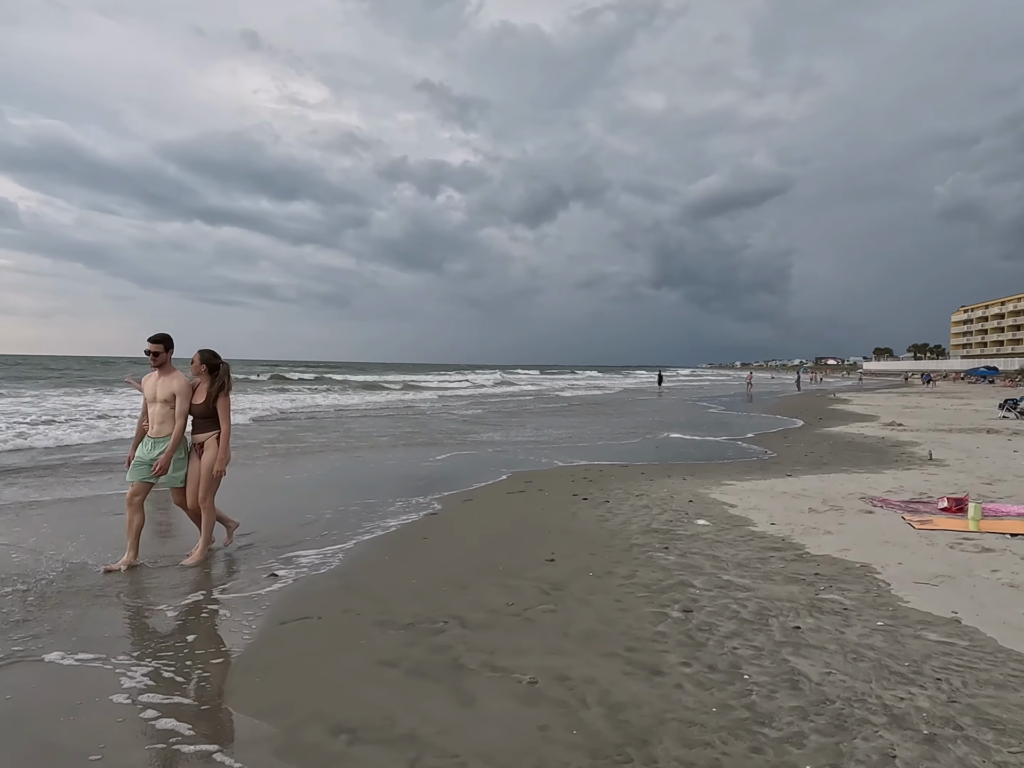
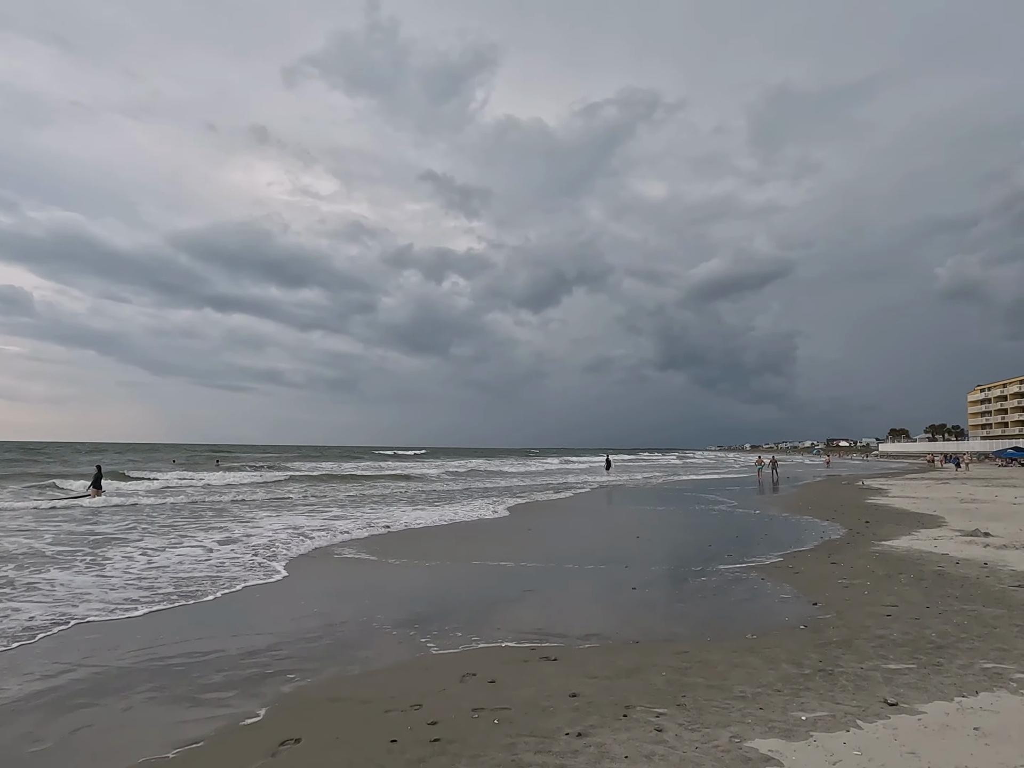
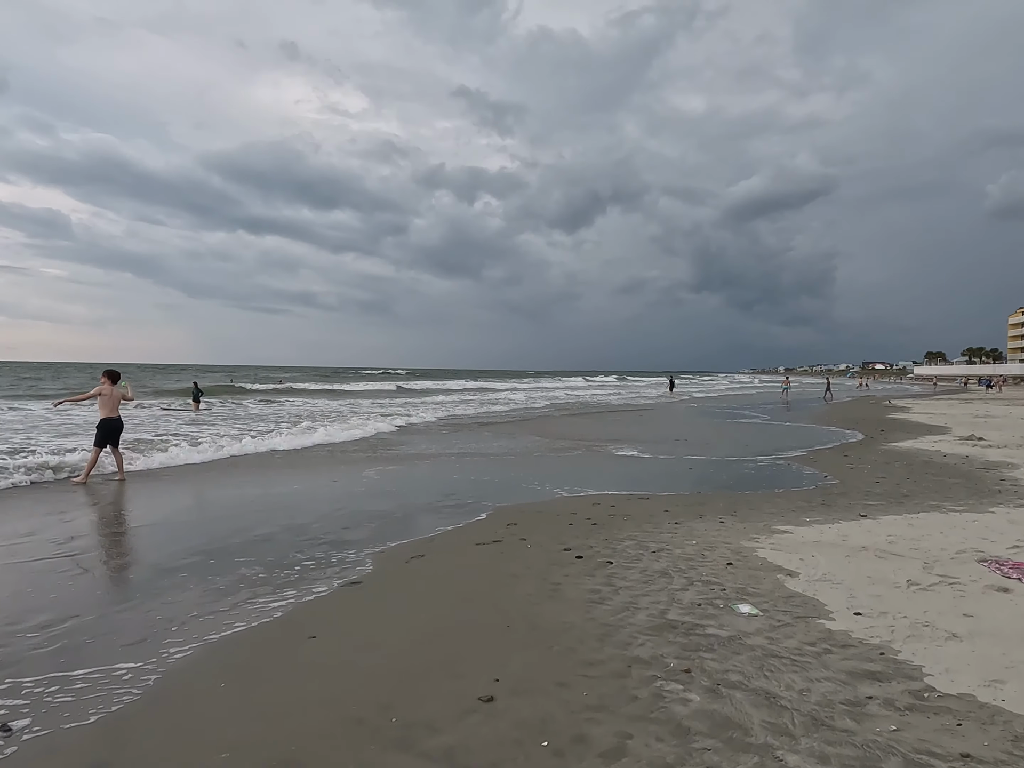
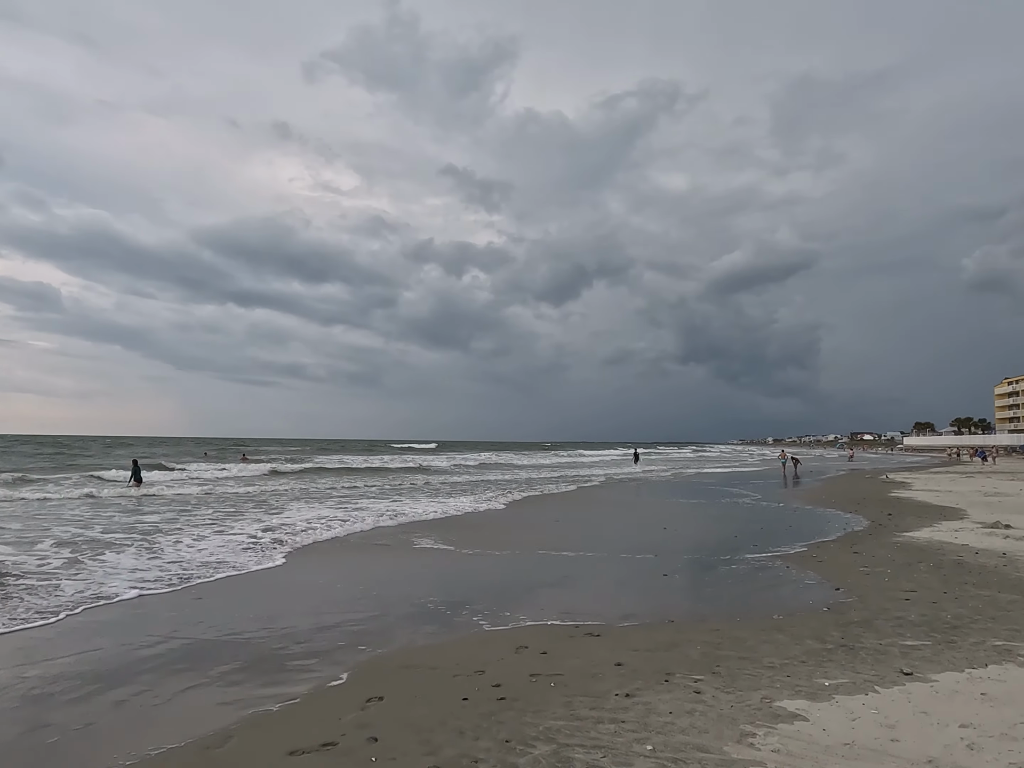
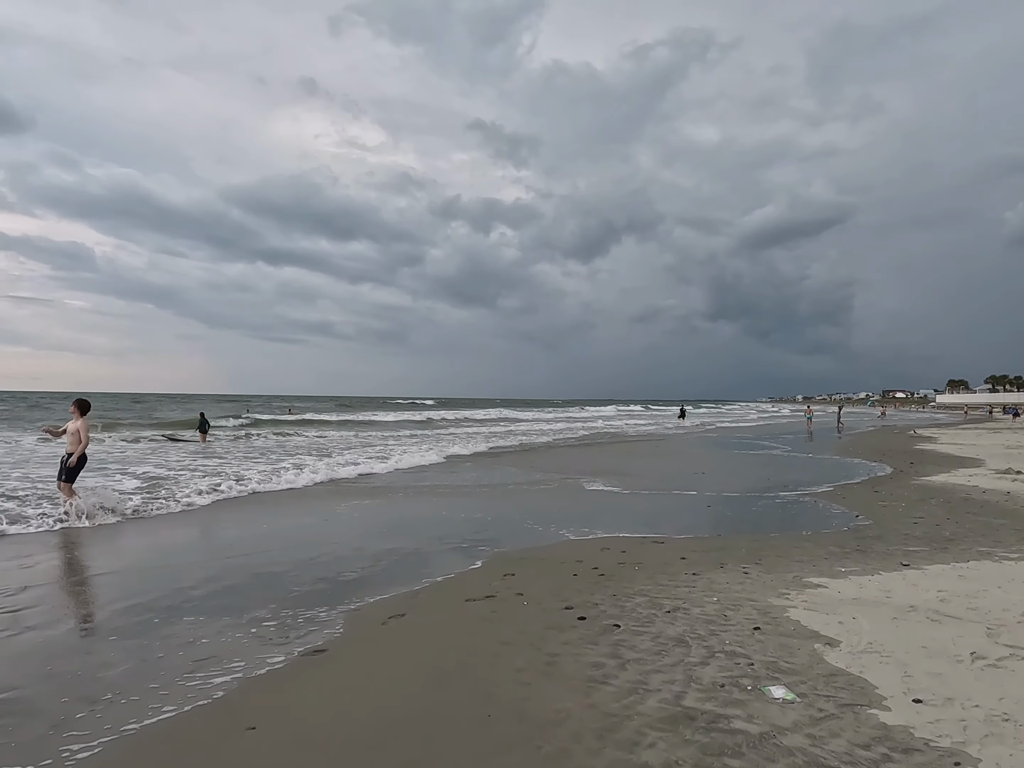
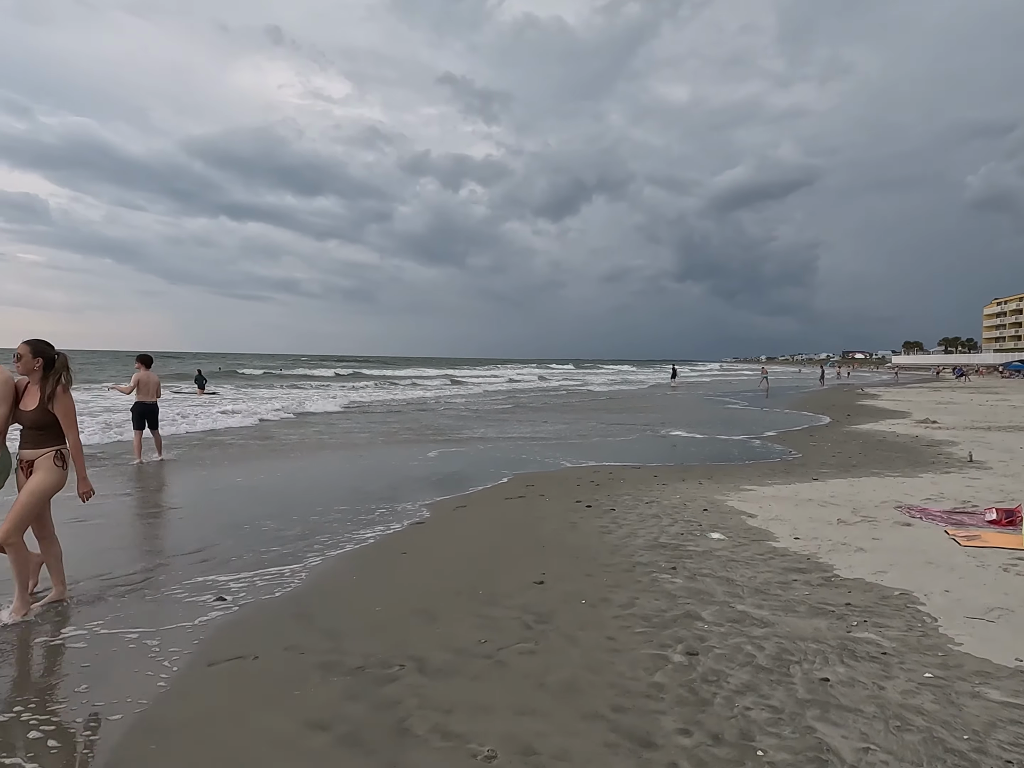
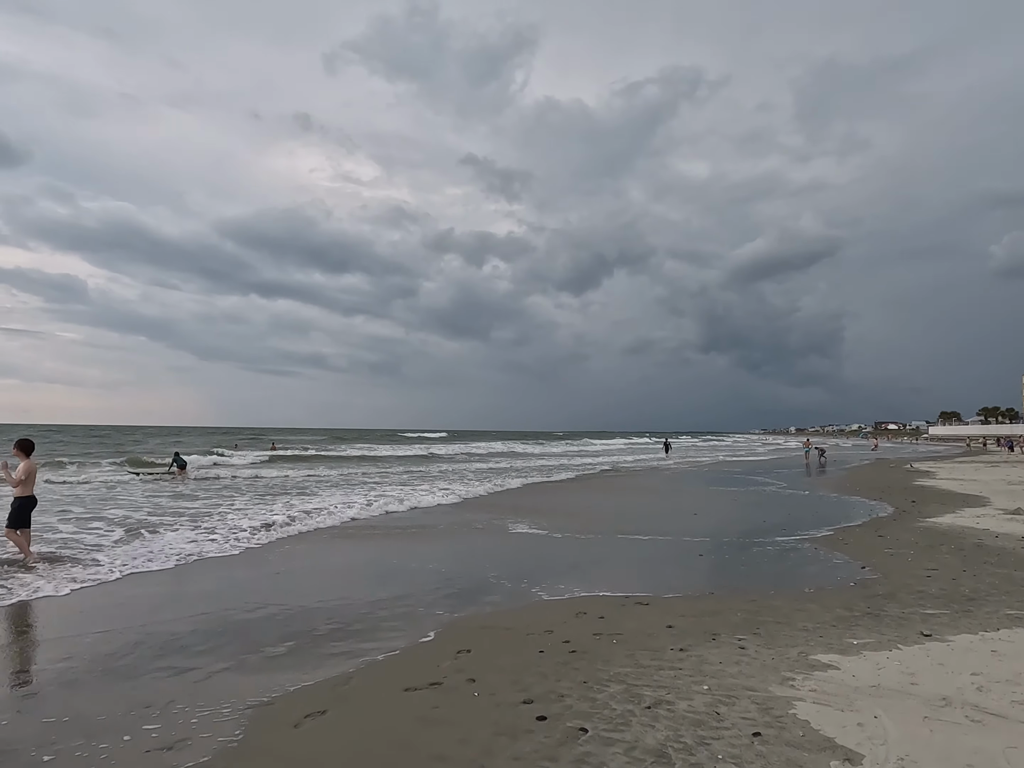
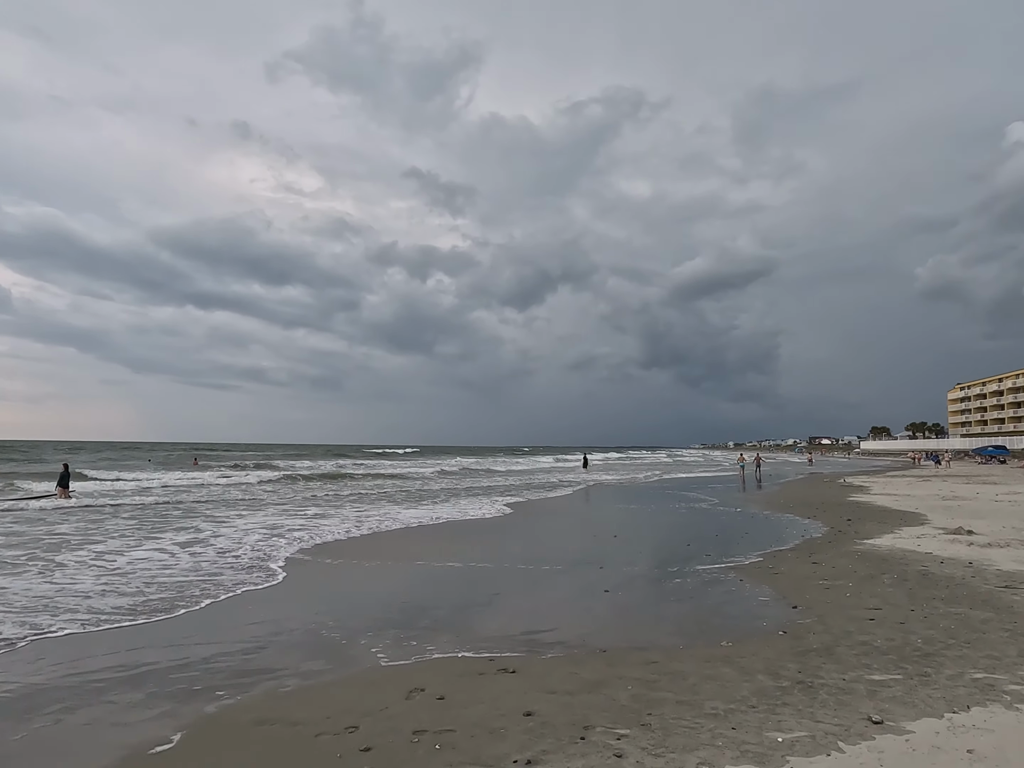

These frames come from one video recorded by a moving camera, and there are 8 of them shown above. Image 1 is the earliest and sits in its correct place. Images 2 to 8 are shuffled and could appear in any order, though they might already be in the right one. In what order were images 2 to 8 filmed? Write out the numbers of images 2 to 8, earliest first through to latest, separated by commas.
6, 3, 5, 7, 4, 2, 8
